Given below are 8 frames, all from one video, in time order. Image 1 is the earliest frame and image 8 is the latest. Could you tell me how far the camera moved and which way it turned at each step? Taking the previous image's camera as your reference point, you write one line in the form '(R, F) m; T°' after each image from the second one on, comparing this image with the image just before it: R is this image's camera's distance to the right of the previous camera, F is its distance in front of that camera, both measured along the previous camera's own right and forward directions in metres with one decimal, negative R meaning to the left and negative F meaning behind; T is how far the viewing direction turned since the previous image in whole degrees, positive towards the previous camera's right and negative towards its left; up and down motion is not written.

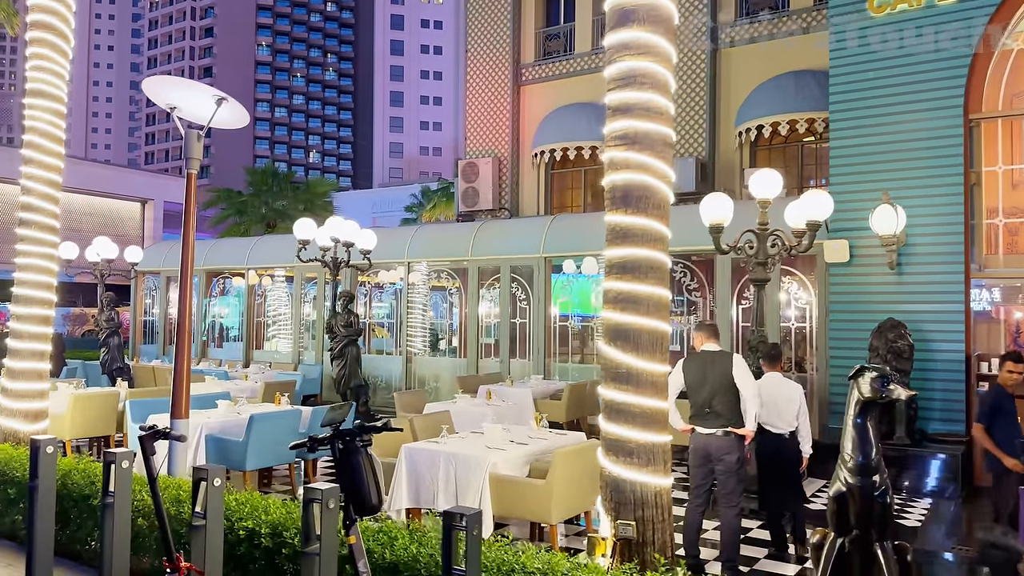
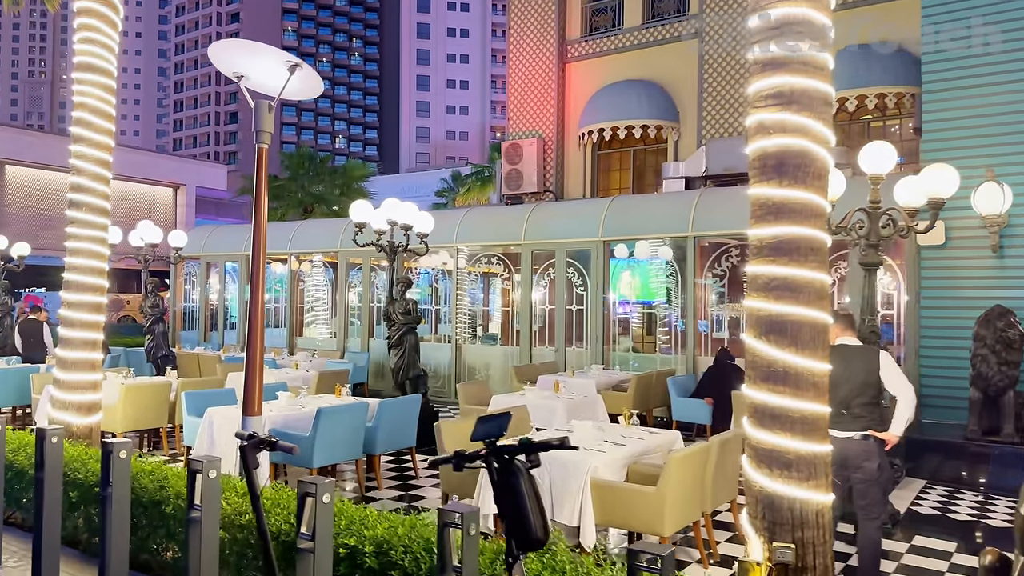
(-0.5, +0.5) m; -2°
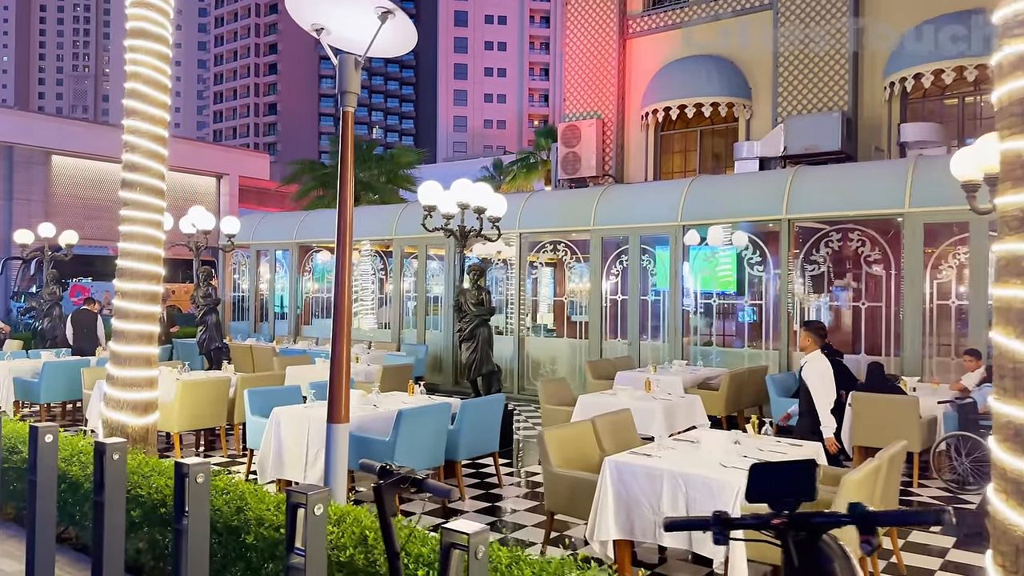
(-0.5, +0.7) m; -3°
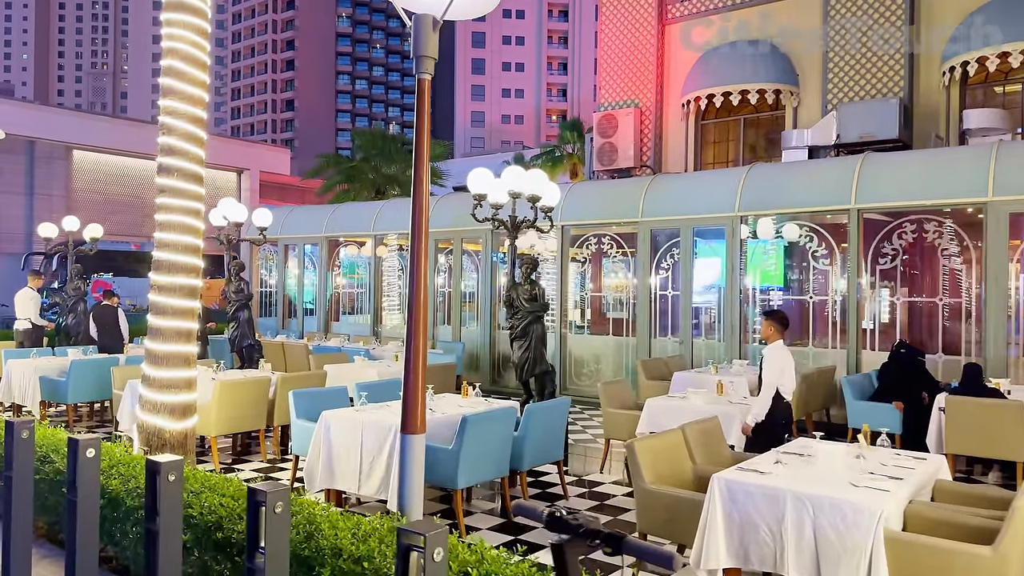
(-0.4, +0.5) m; -1°
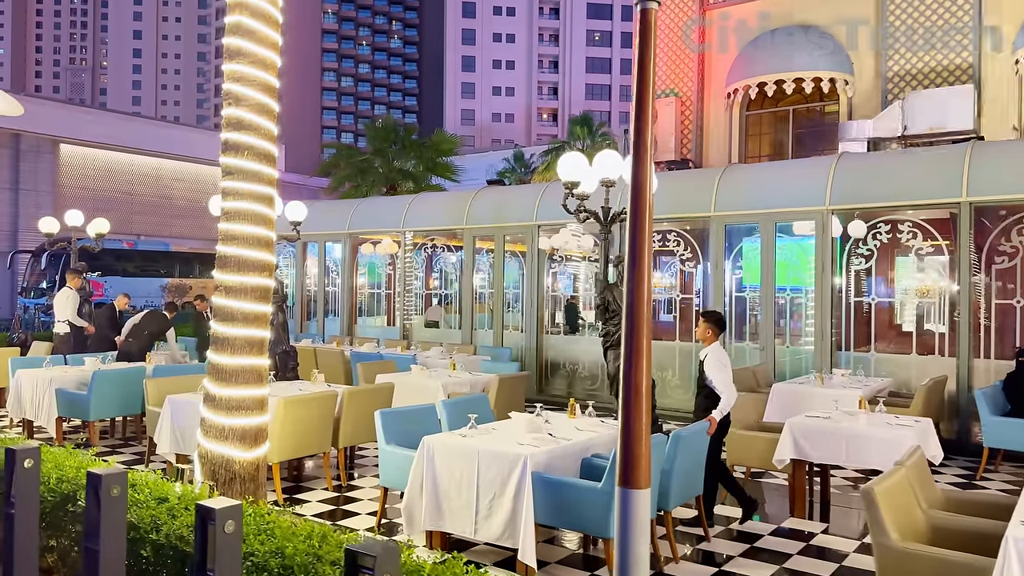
(-1.0, +0.9) m; +1°
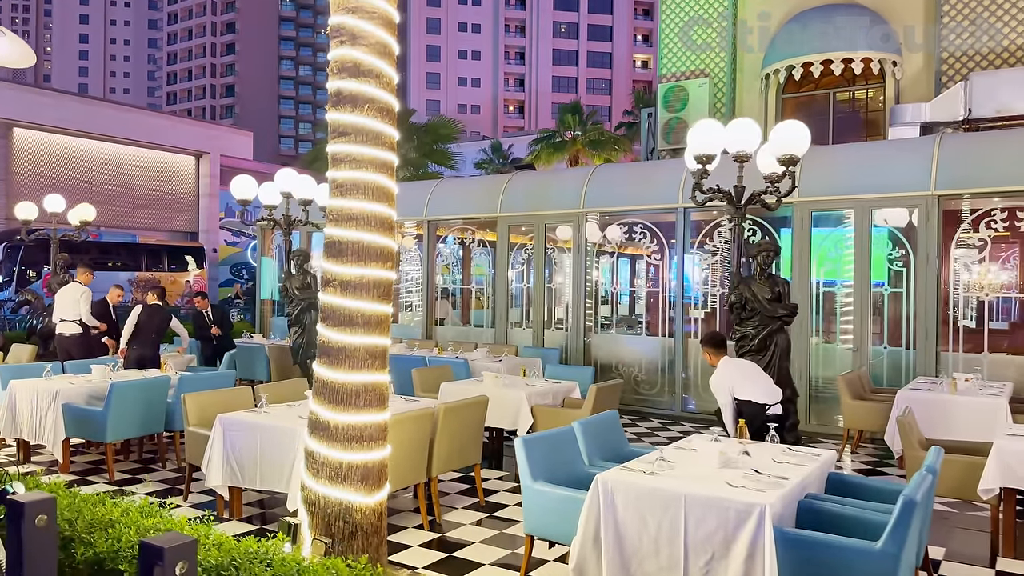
(-1.2, +1.1) m; +3°
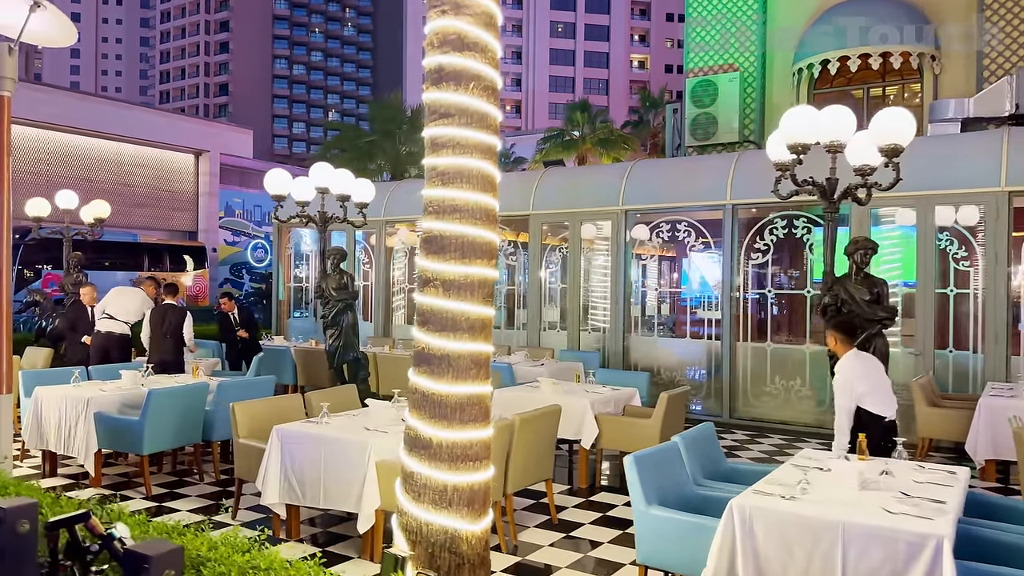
(-0.6, +0.4) m; +1°
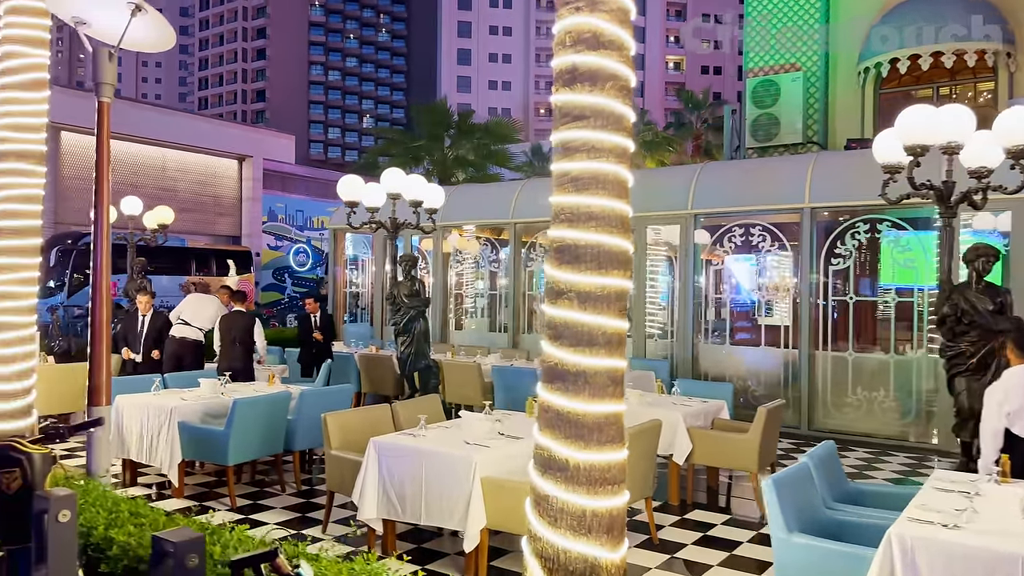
(-0.4, +0.2) m; -2°
